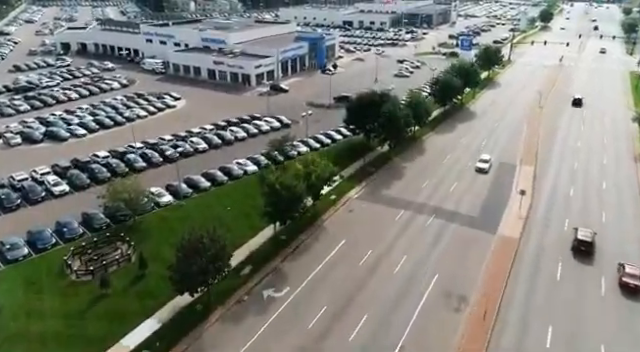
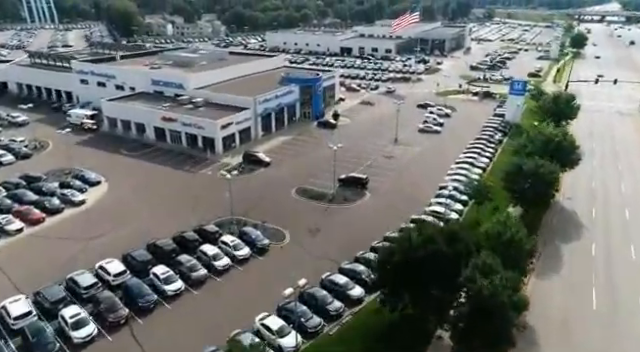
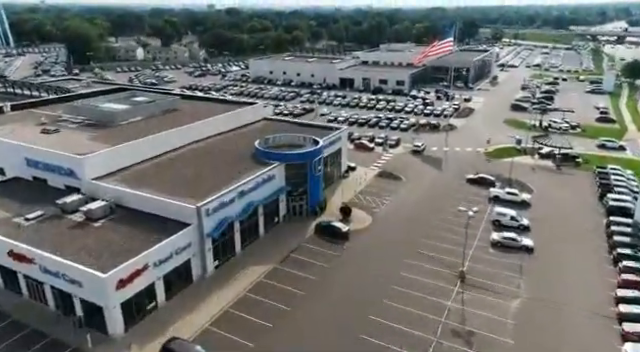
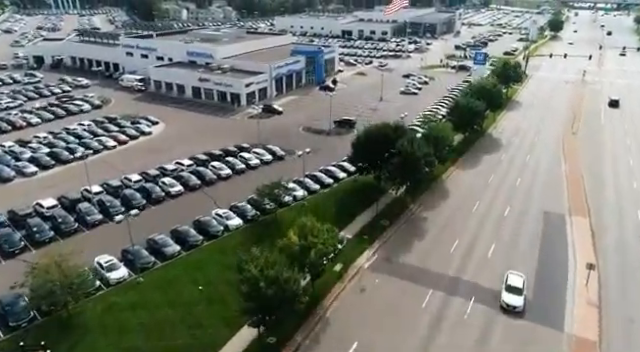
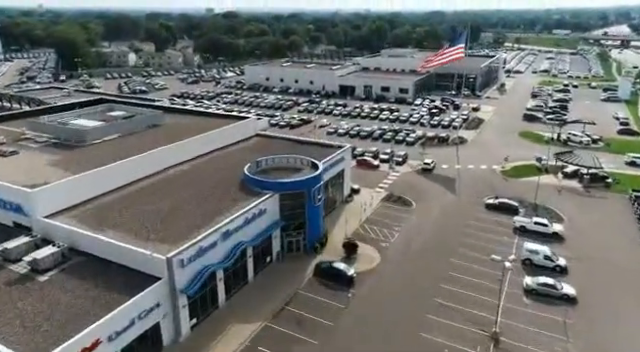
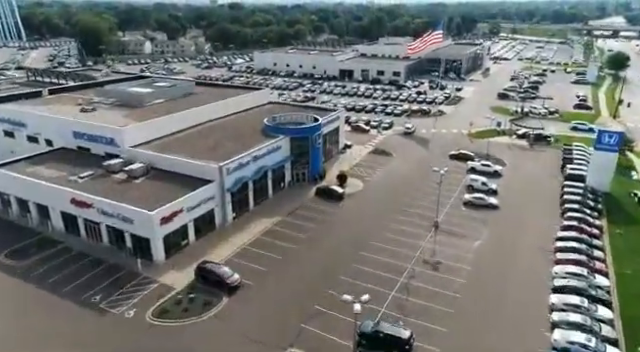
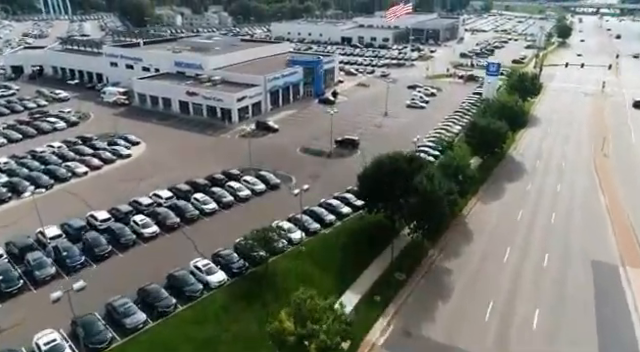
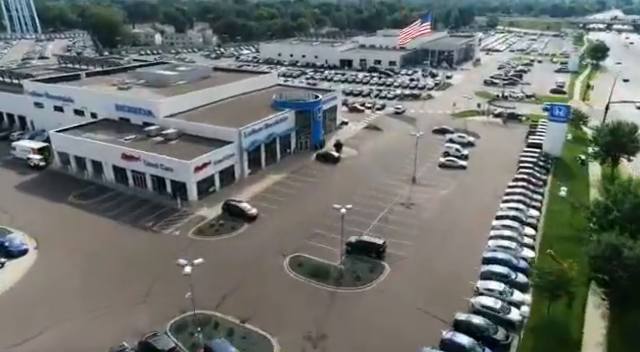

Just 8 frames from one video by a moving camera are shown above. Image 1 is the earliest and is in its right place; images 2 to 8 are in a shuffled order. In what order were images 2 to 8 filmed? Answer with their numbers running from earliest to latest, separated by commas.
4, 7, 2, 8, 6, 3, 5
